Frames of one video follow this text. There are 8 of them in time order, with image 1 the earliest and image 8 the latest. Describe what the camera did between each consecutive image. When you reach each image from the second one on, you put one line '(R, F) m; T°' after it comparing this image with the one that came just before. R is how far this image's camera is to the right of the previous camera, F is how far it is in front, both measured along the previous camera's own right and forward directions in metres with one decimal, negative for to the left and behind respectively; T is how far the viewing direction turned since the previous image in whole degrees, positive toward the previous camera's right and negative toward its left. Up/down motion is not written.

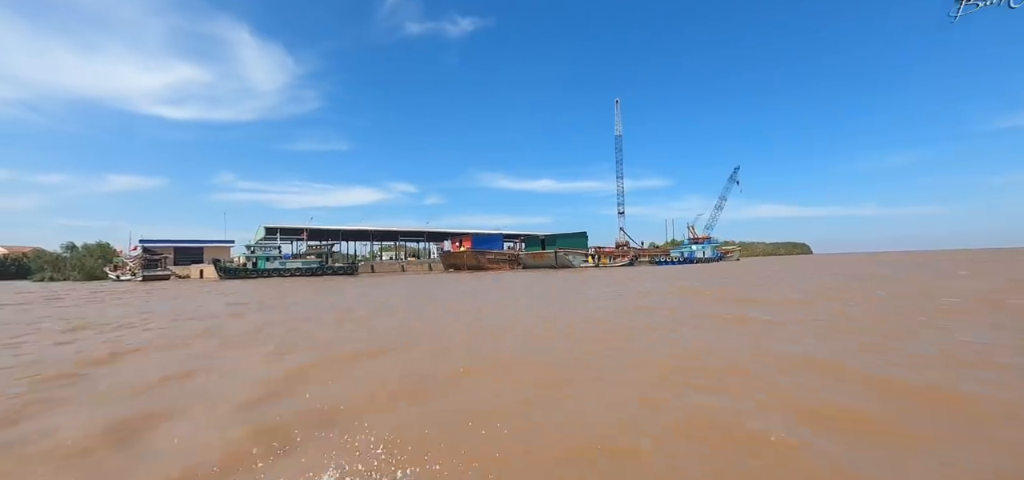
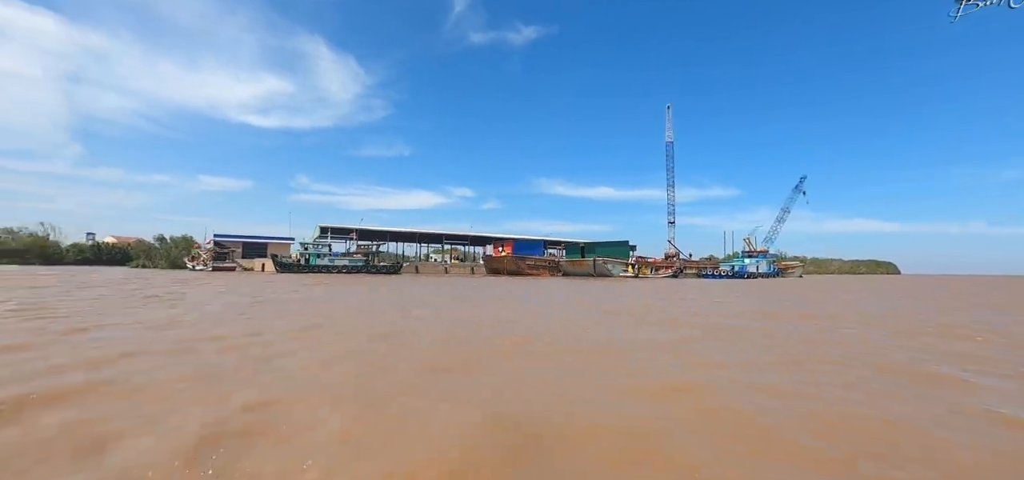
(+0.1, +0.3) m; -6°
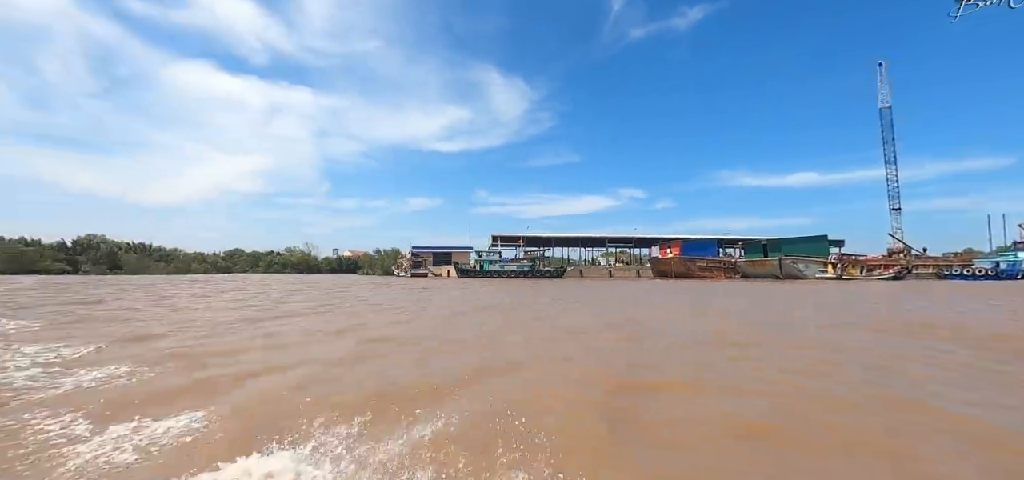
(0.0, -0.4) m; -23°
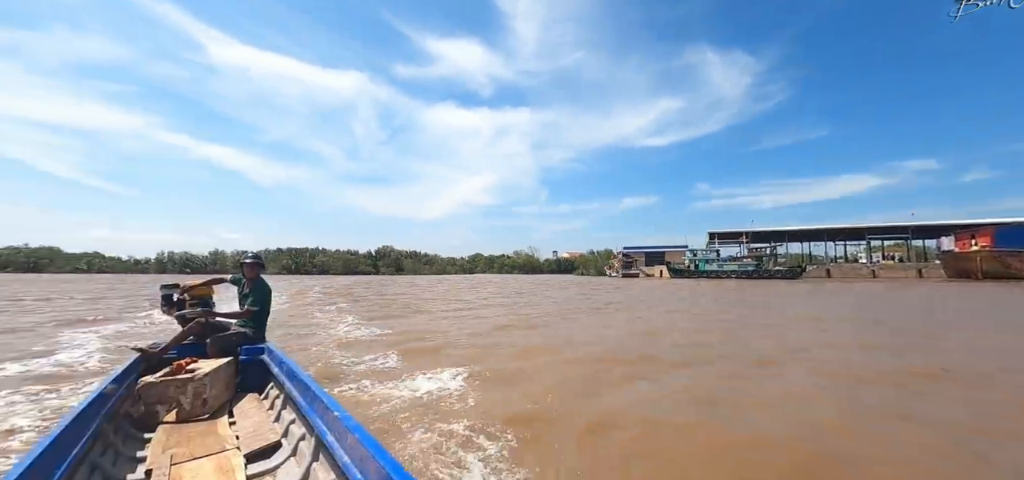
(+1.0, -0.1) m; -31°
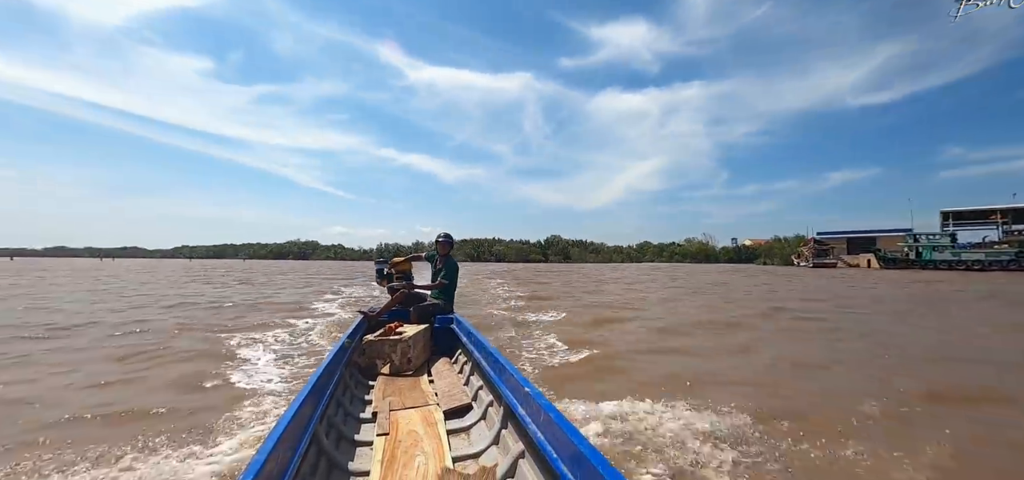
(+1.3, -2.0) m; -24°
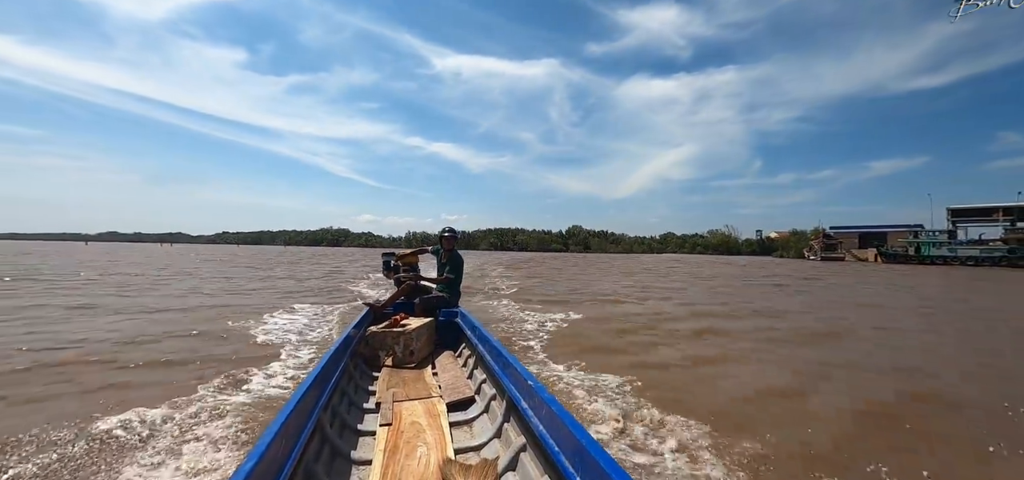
(+0.8, -2.3) m; -4°
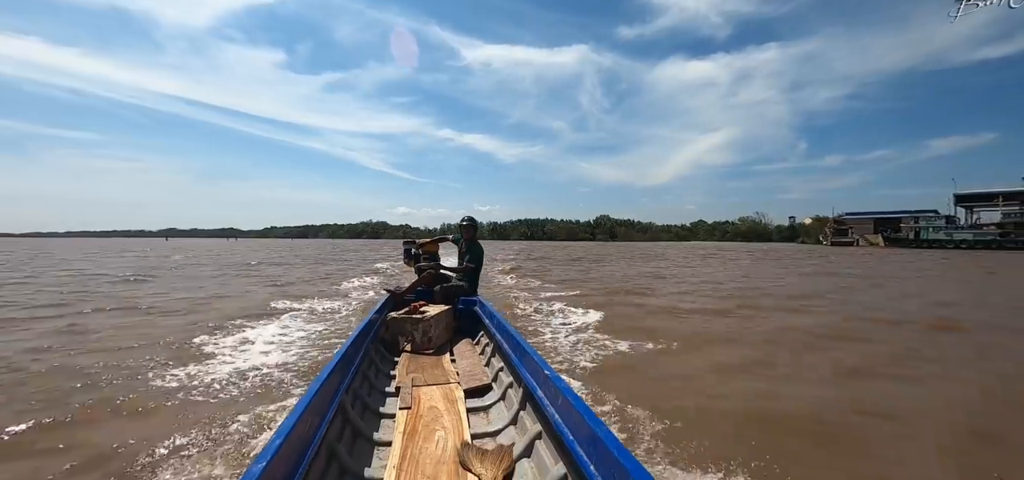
(+0.9, -3.2) m; -5°
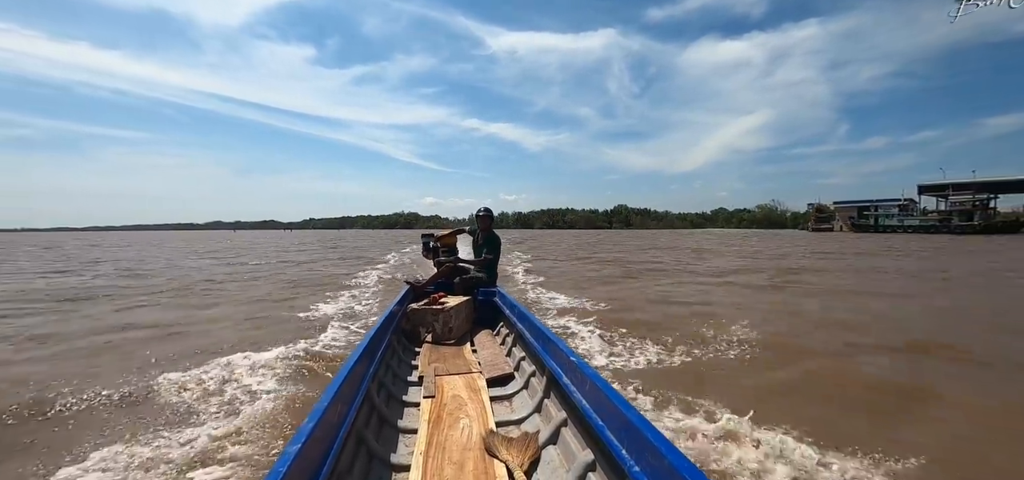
(+1.0, -2.7) m; -4°
